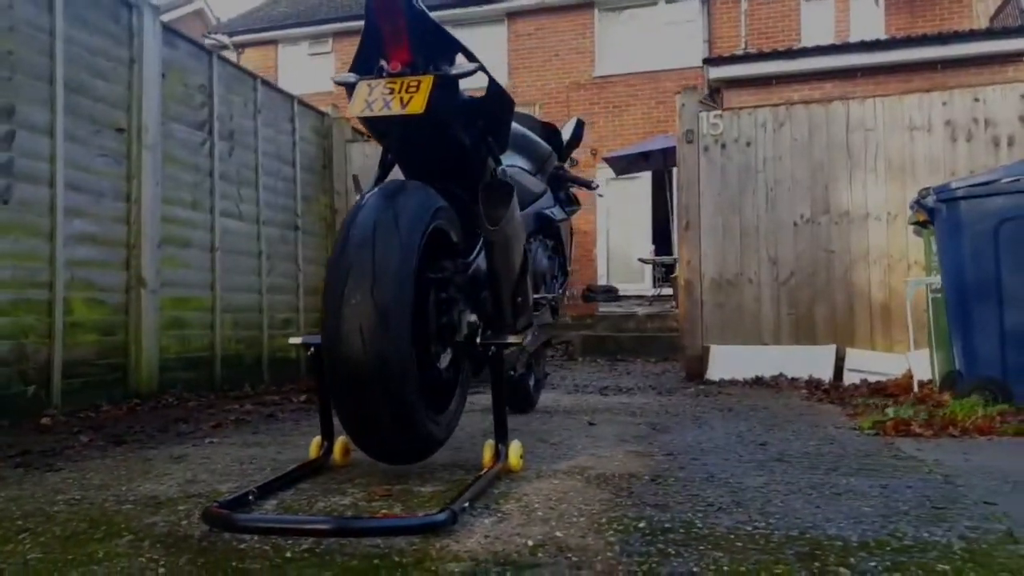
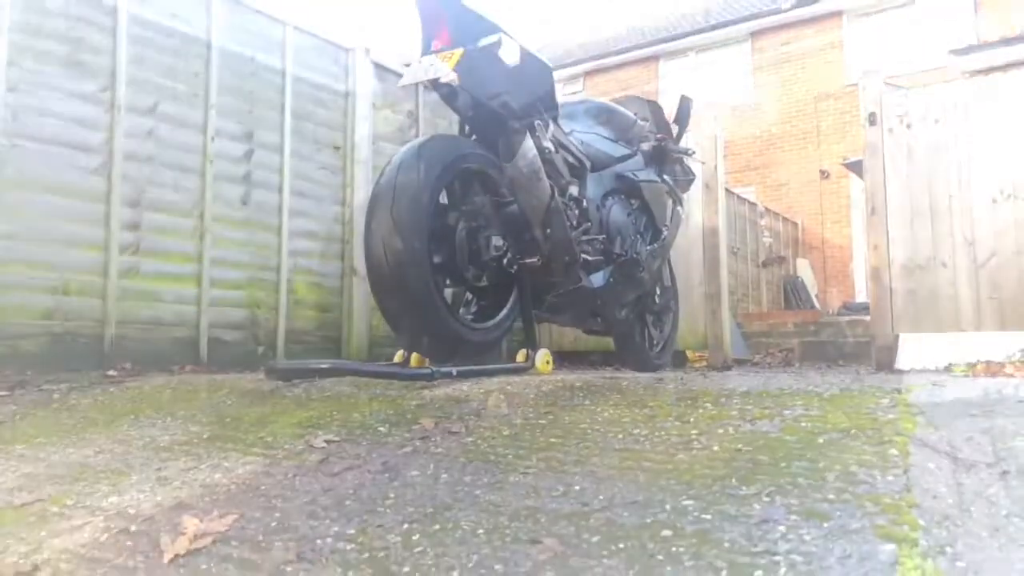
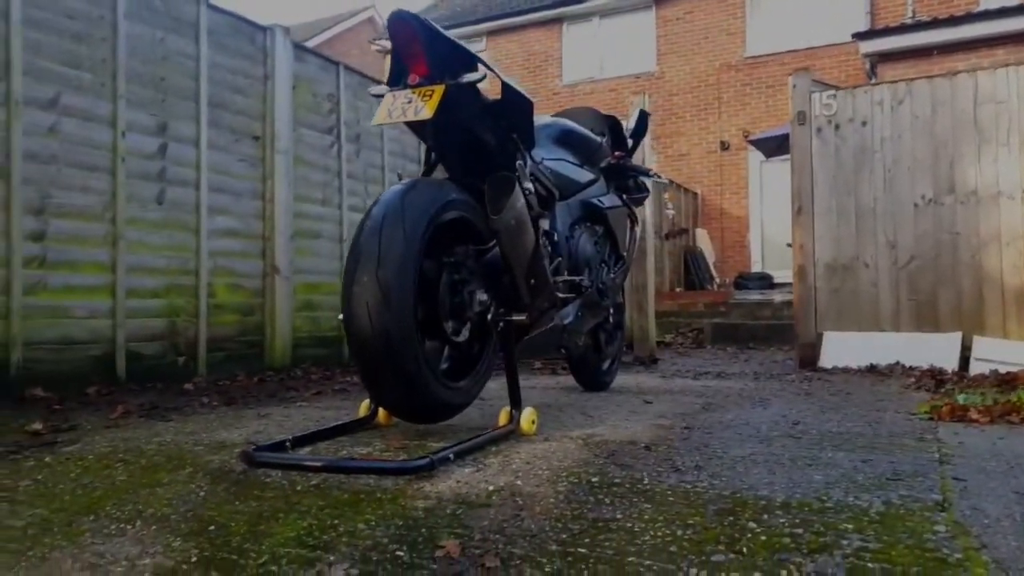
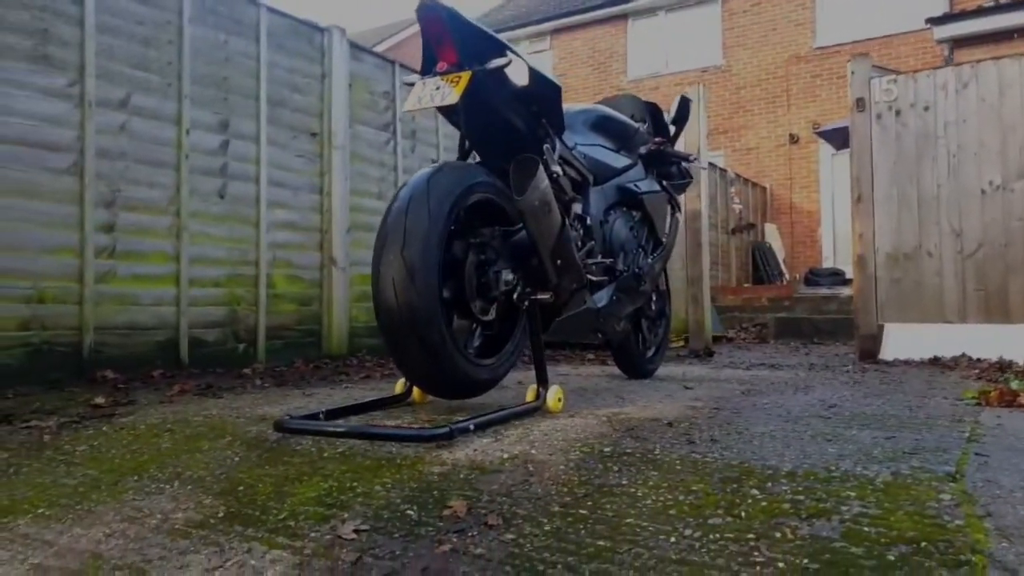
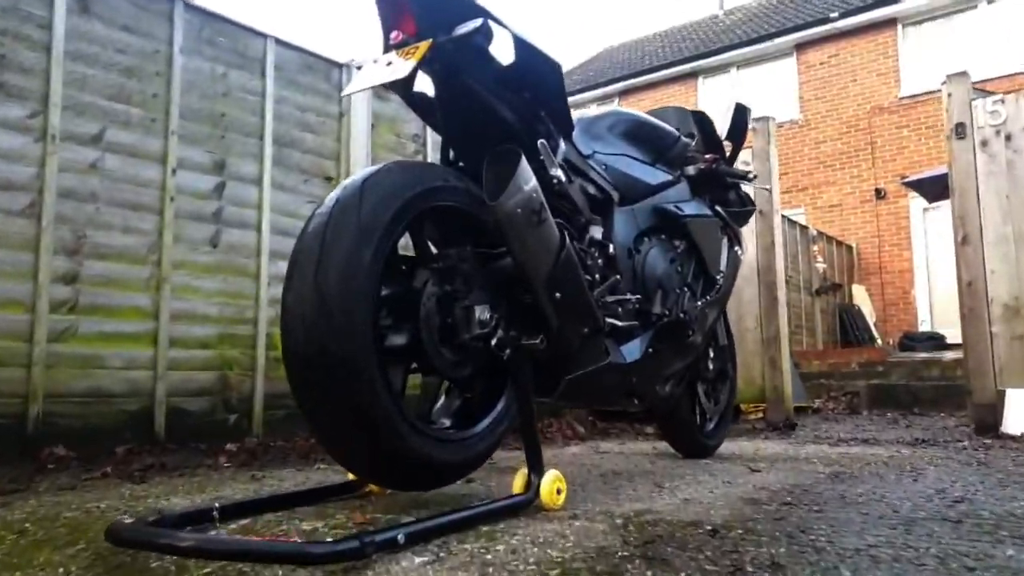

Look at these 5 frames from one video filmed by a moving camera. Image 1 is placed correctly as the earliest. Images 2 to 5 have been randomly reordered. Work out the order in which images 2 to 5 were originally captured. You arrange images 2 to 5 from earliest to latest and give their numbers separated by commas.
3, 4, 2, 5
